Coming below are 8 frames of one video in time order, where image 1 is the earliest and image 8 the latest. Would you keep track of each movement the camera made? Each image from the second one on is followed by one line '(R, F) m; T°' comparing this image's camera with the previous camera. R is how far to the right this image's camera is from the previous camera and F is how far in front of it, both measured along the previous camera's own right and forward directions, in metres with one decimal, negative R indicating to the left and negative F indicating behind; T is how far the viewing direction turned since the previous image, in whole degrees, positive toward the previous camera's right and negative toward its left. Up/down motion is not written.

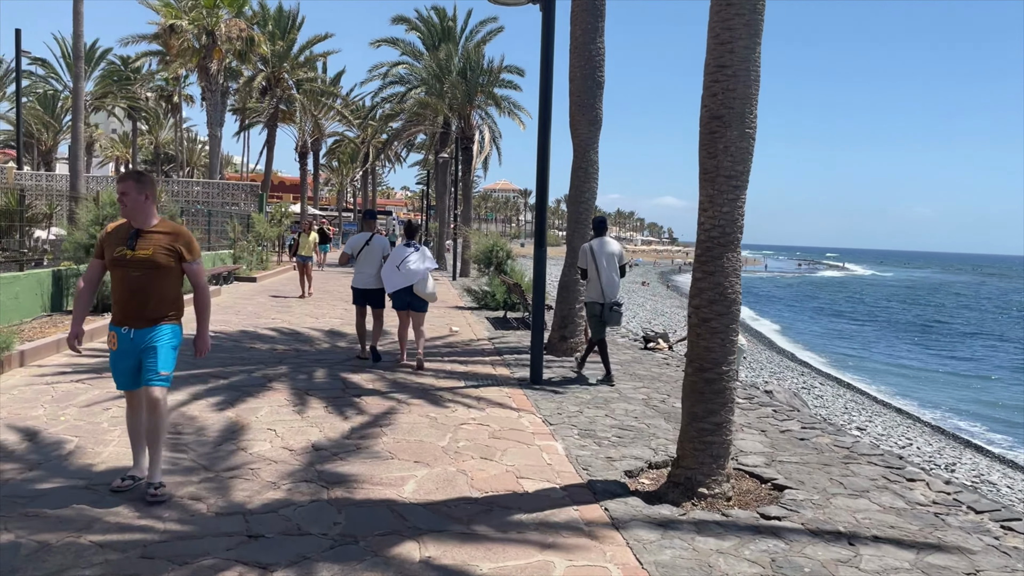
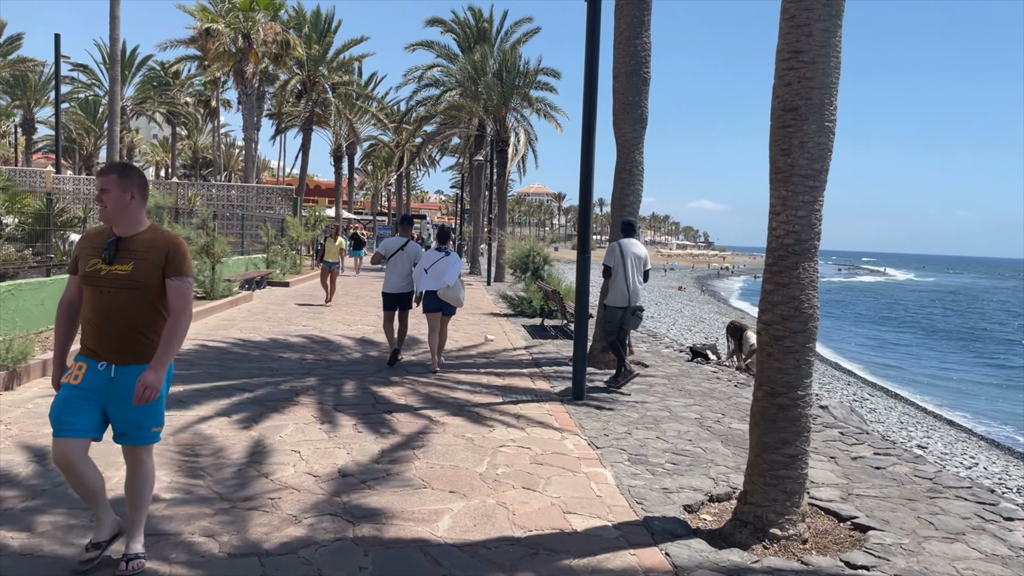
(-0.1, +0.5) m; -2°
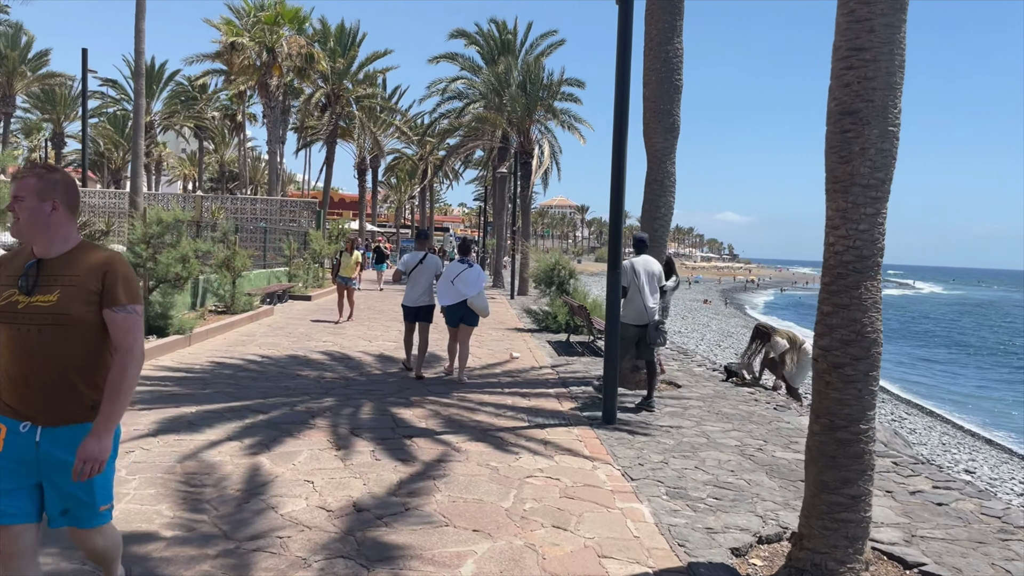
(0.0, +0.4) m; -2°
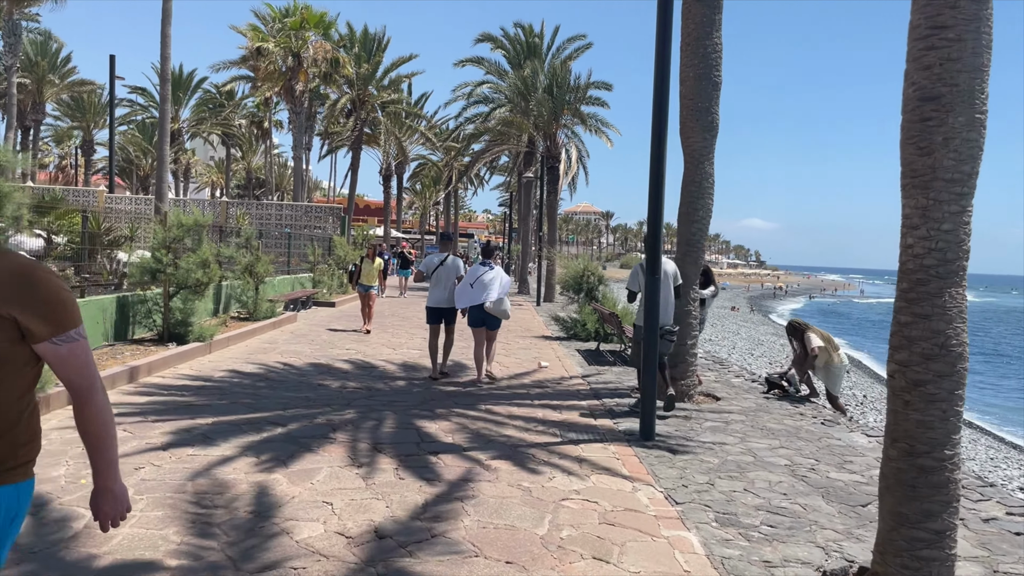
(-0.1, +0.4) m; -2°
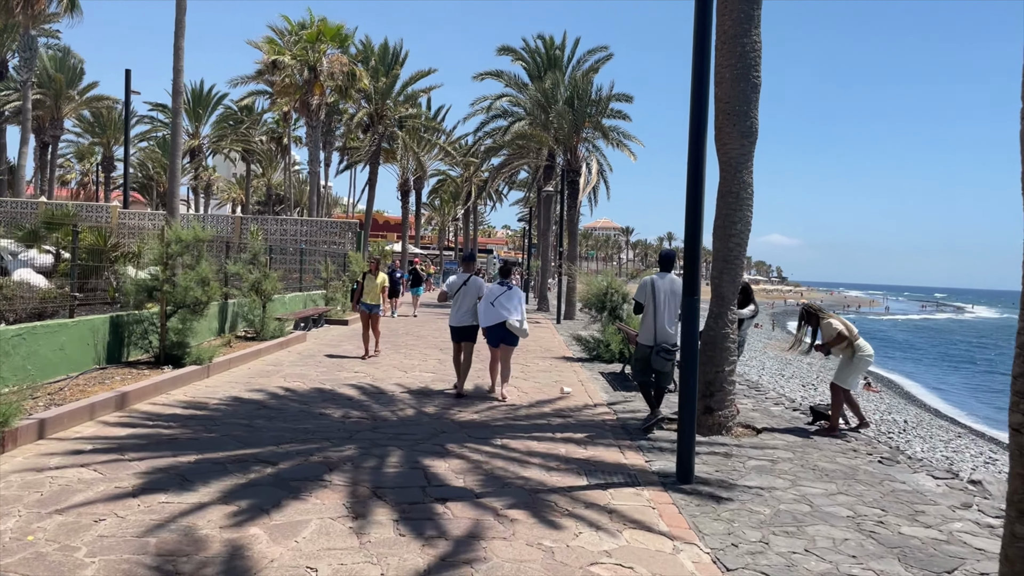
(0.0, +0.7) m; -1°
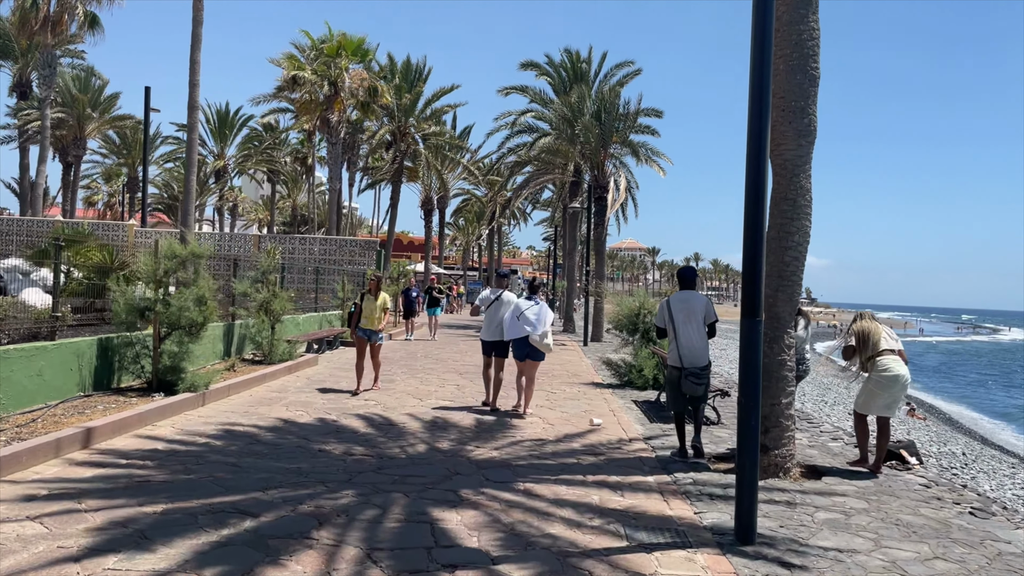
(0.0, +0.9) m; -2°
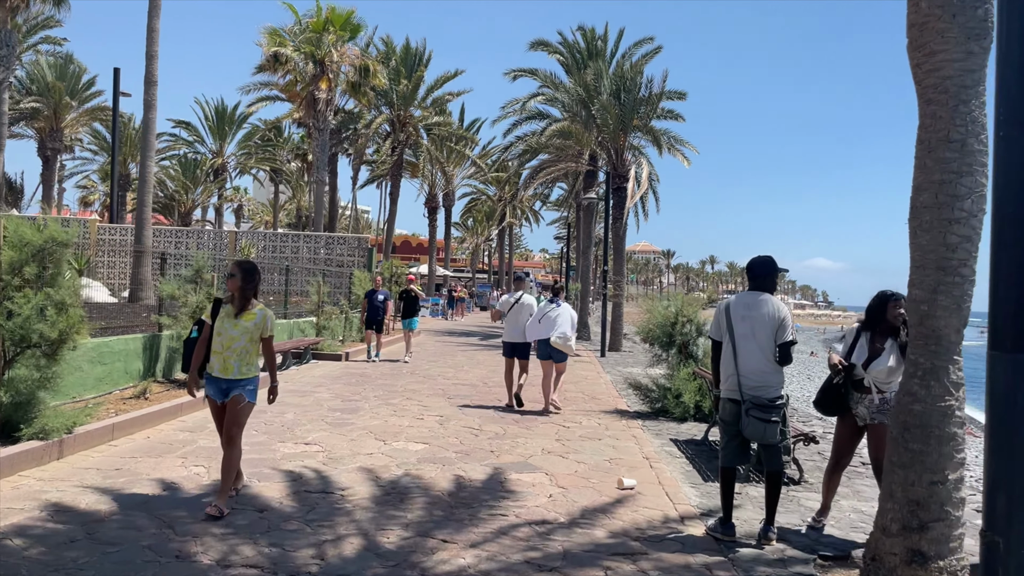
(+0.1, +2.6) m; -1°
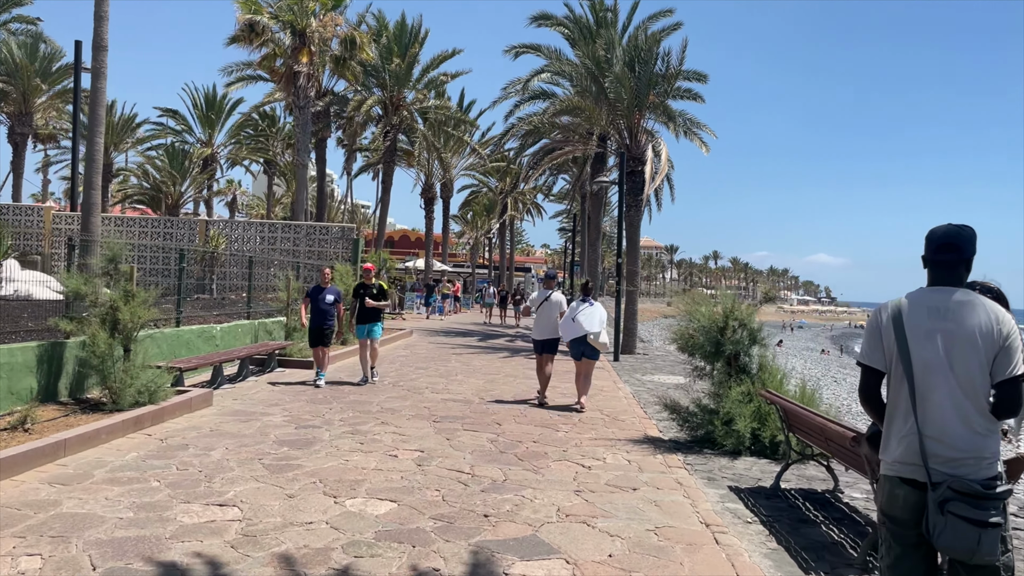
(0.0, +2.1) m; 0°
